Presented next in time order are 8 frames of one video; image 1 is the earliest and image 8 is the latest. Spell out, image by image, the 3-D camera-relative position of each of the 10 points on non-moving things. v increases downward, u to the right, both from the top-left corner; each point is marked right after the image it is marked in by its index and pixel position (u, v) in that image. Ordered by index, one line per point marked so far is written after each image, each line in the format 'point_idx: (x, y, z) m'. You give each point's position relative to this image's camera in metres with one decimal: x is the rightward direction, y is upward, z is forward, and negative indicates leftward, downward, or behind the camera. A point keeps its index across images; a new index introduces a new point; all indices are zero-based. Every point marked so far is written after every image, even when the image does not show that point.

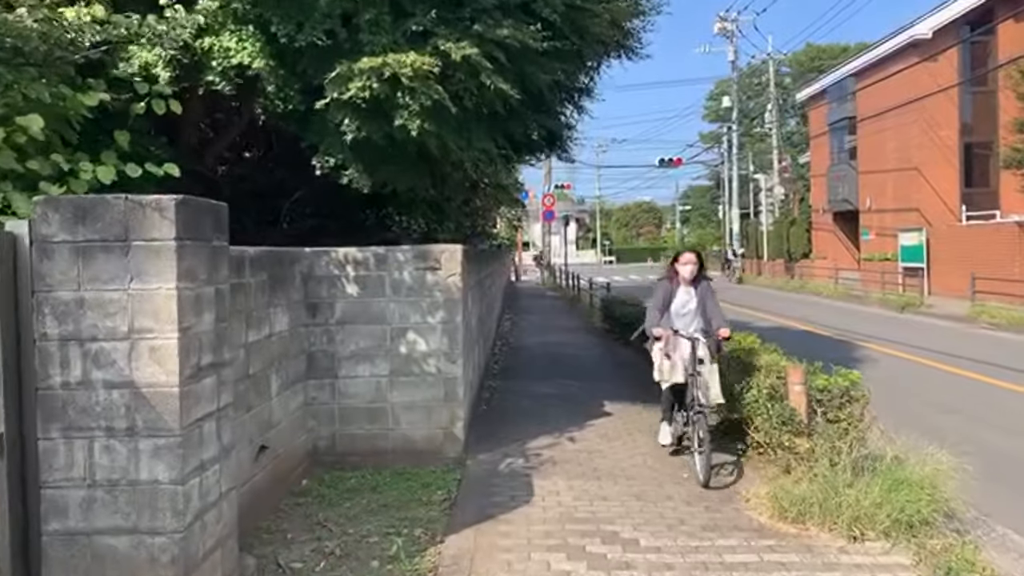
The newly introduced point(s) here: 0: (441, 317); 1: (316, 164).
0: (-0.6, -0.3, +6.5) m
1: (-1.9, +1.2, +7.0) m
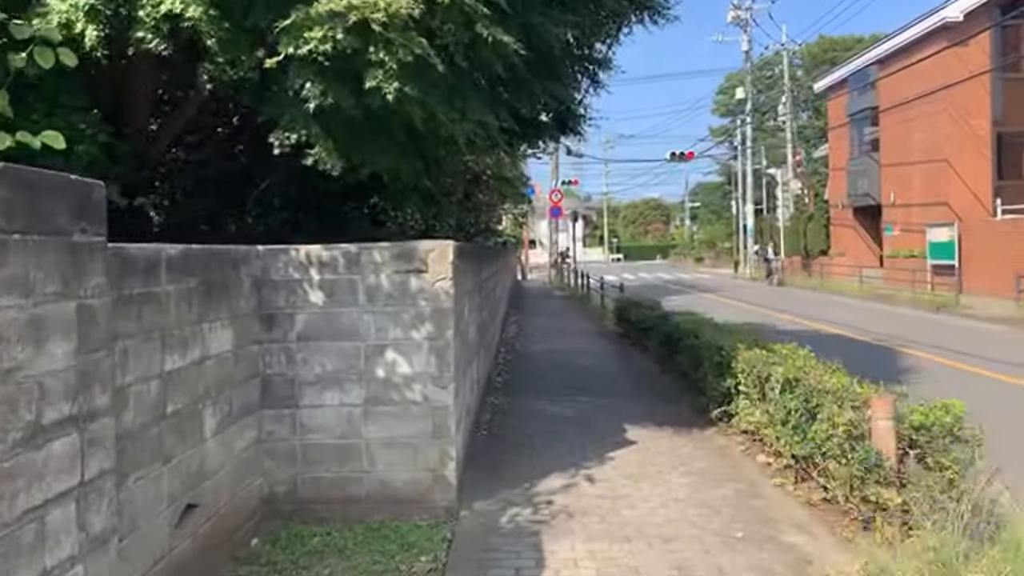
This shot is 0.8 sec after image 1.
0: (-0.6, -0.3, +5.2) m
1: (-1.8, +1.1, +5.7) m
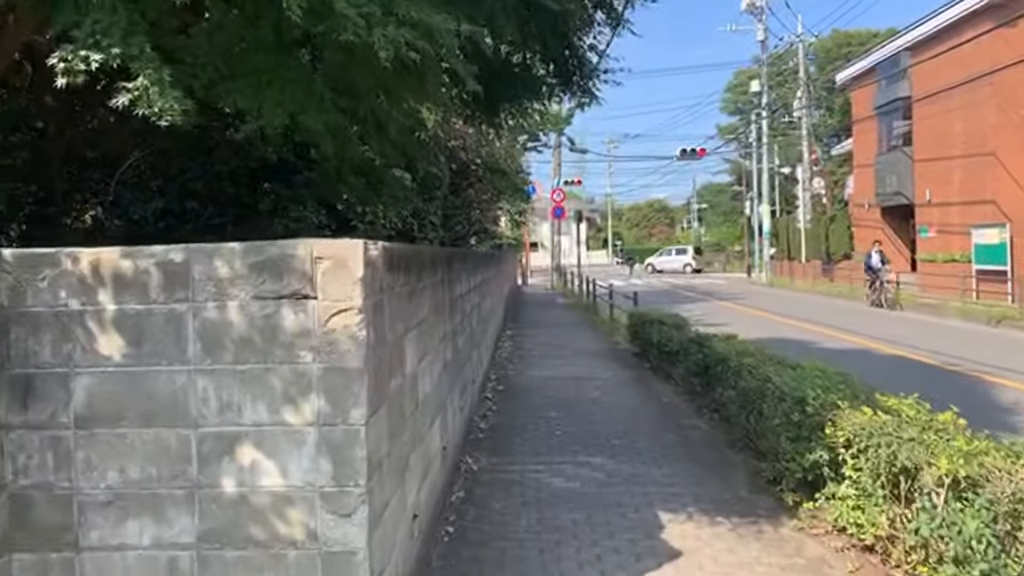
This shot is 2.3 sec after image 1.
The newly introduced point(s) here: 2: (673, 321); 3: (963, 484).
0: (-0.7, -0.5, +2.8) m
1: (-2.0, +1.0, +3.3) m
2: (+2.4, -0.5, +10.8) m
3: (+2.1, -0.9, +3.5) m
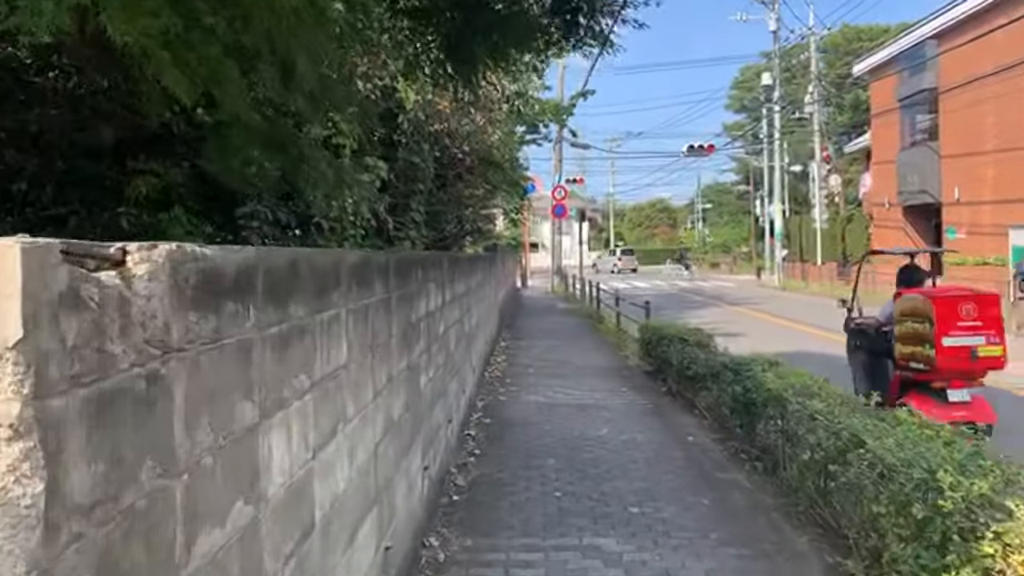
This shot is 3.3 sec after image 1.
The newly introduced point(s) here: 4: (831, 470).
0: (-0.9, -0.6, +1.0) m
1: (-2.1, +0.9, +1.6) m
2: (+2.3, -0.6, +9.0) m
3: (+2.0, -1.0, +1.7) m
4: (+1.9, -1.1, +4.5) m
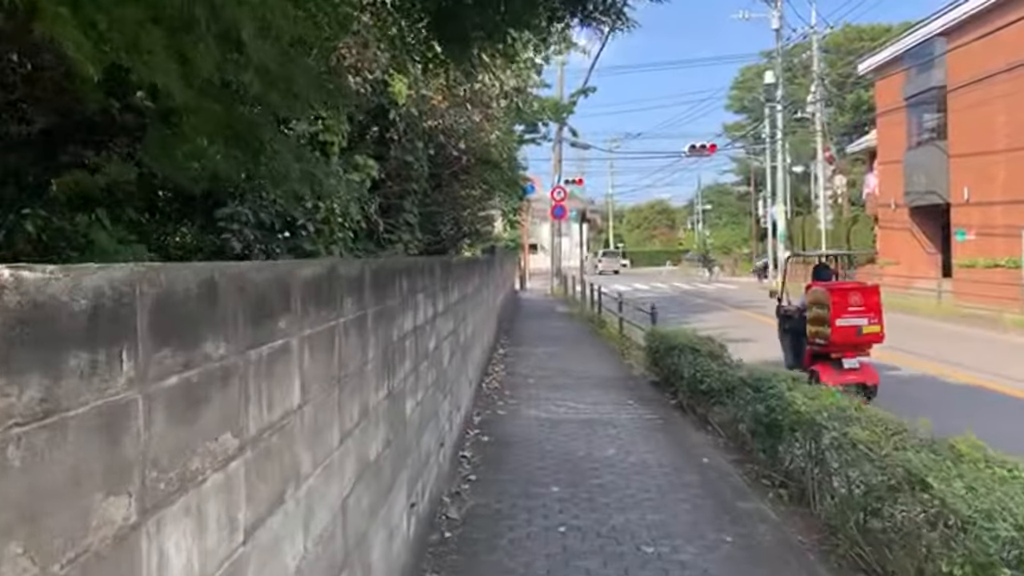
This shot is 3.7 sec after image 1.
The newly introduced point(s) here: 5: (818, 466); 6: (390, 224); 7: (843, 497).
0: (-0.9, -0.6, +0.4) m
1: (-2.1, +0.8, +1.0) m
2: (+2.2, -0.7, +8.4) m
3: (+2.0, -1.1, +1.1) m
4: (+1.9, -1.2, +3.9) m
5: (+2.0, -1.2, +4.9) m
6: (-1.5, +0.8, +9.4) m
7: (+1.9, -1.2, +4.3) m
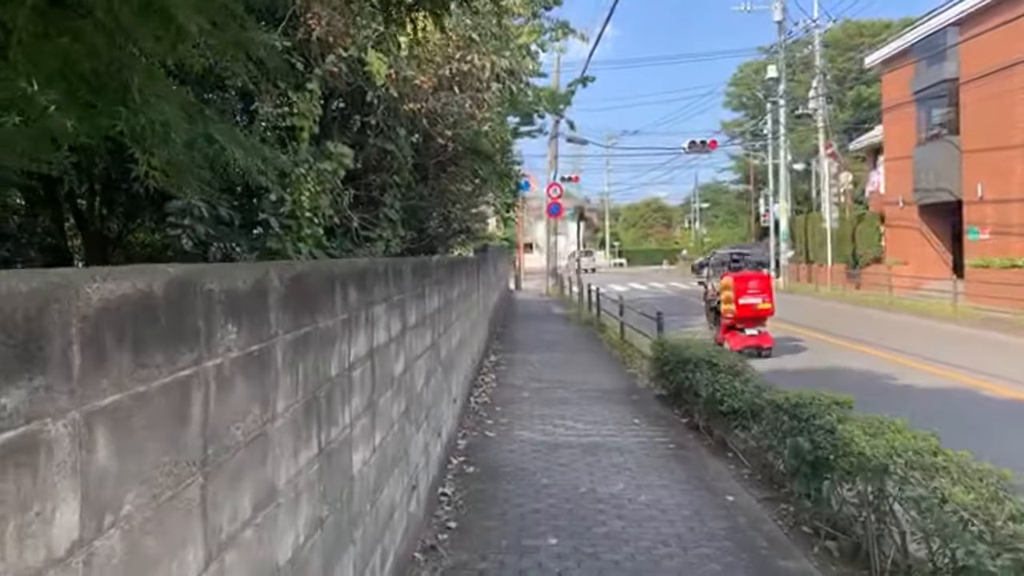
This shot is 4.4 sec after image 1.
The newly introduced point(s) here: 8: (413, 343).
0: (-0.9, -0.7, -0.6) m
1: (-2.1, +0.8, -0.1) m
2: (+2.1, -0.7, +7.4) m
3: (+1.9, -1.2, +0.1) m
4: (+1.9, -1.2, +2.9) m
5: (+2.0, -1.3, +3.9) m
6: (-1.6, +0.8, +8.3) m
7: (+1.9, -1.3, +3.3) m
8: (-0.6, -0.4, +4.8) m
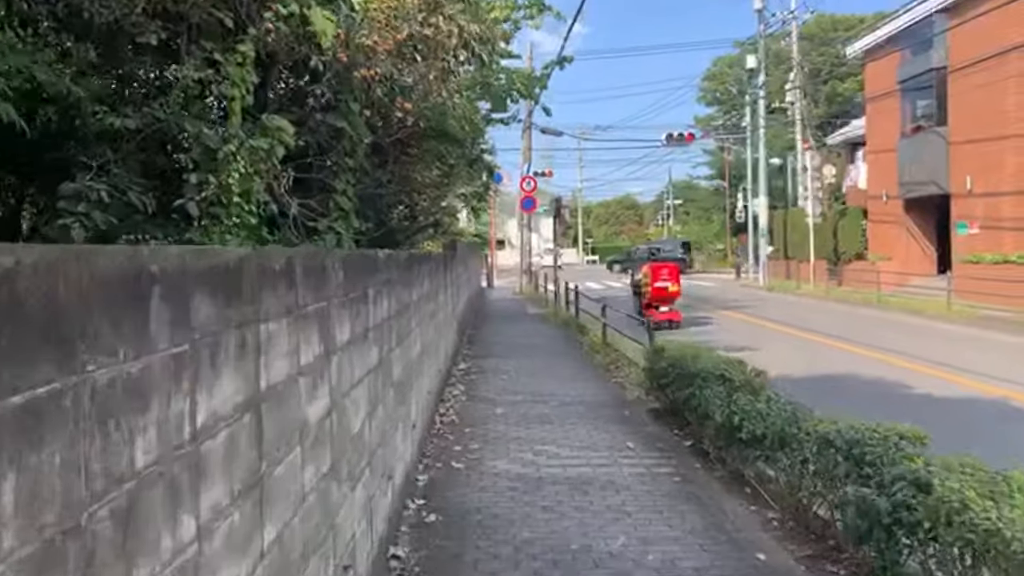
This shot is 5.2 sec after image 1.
0: (-0.8, -0.7, -1.9) m
1: (-2.1, +0.7, -1.4) m
2: (+1.9, -0.7, +6.2) m
3: (+2.0, -1.2, -1.1) m
4: (+1.8, -1.2, +1.7) m
5: (+1.9, -1.3, +2.7) m
6: (-1.9, +0.8, +7.0) m
7: (+1.8, -1.3, +2.1) m
8: (-0.8, -0.4, +3.4) m
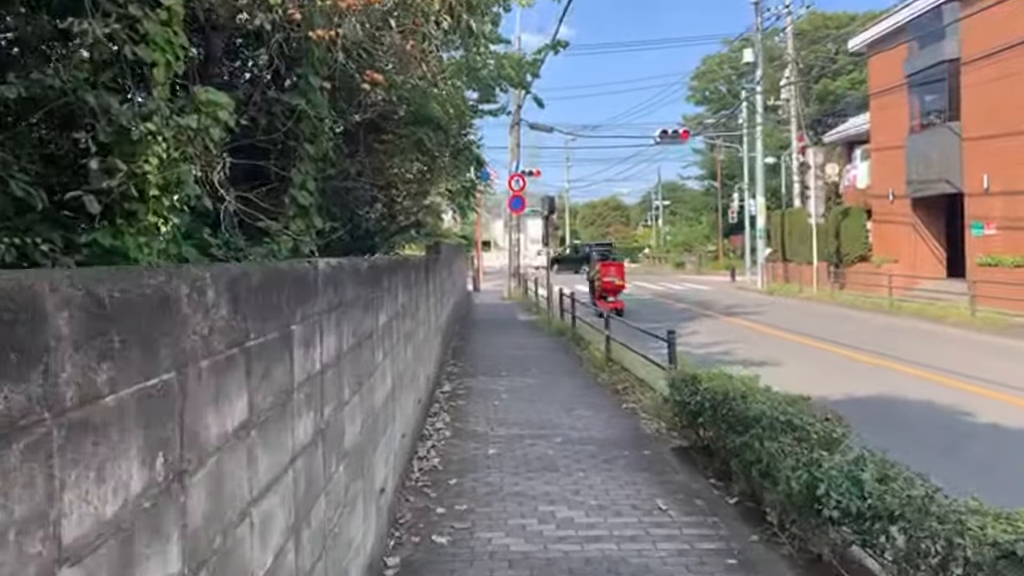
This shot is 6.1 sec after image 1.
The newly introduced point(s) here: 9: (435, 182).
0: (-0.7, -0.8, -3.4) m
1: (-1.9, +0.6, -3.0) m
2: (+1.9, -0.8, +4.8) m
3: (+2.1, -1.3, -2.6) m
4: (+1.9, -1.4, +0.3) m
5: (+1.9, -1.4, +1.3) m
6: (-1.9, +0.7, +5.5) m
7: (+1.9, -1.4, +0.7) m
8: (-0.7, -0.5, +2.0) m
9: (-1.2, +1.5, +10.7) m
